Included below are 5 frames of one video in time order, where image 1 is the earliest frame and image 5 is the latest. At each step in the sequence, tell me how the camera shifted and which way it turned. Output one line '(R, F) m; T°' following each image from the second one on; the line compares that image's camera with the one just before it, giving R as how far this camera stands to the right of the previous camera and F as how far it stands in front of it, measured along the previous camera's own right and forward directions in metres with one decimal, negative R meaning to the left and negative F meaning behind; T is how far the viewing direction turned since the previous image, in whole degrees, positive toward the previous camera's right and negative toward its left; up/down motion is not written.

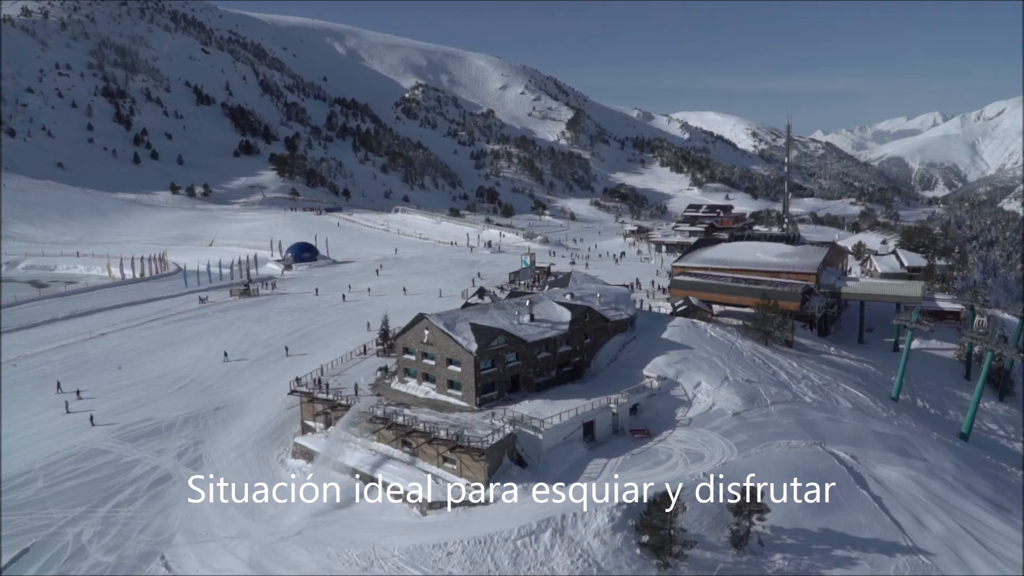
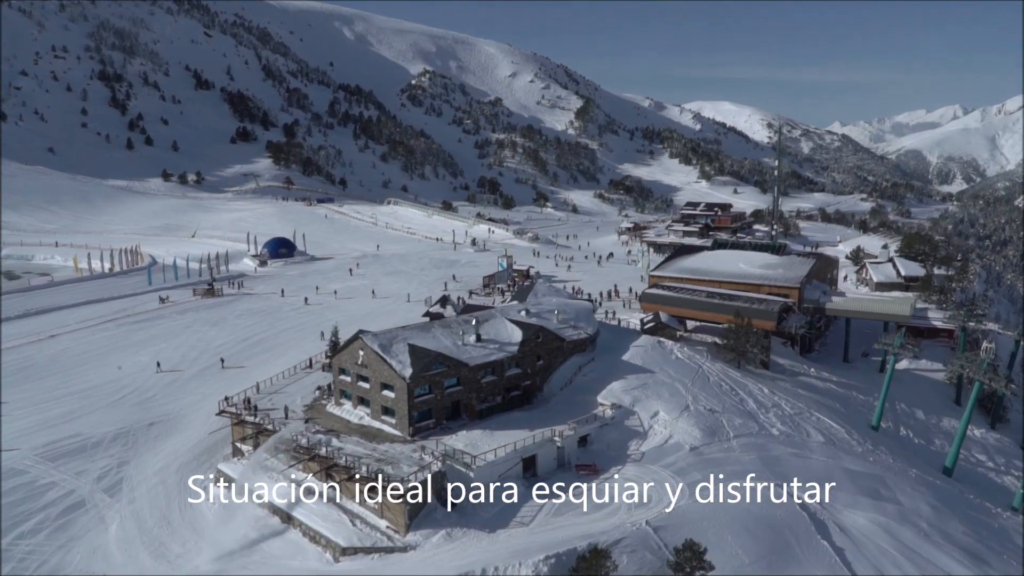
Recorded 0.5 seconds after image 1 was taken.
(+2.2, +2.2) m; -1°
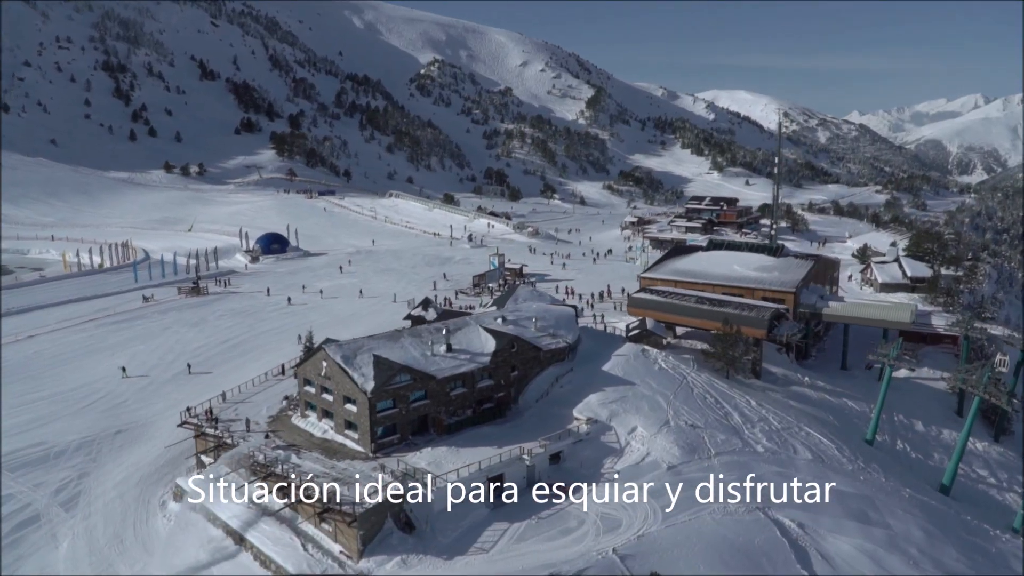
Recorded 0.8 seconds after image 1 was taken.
(+1.3, +1.2) m; -1°
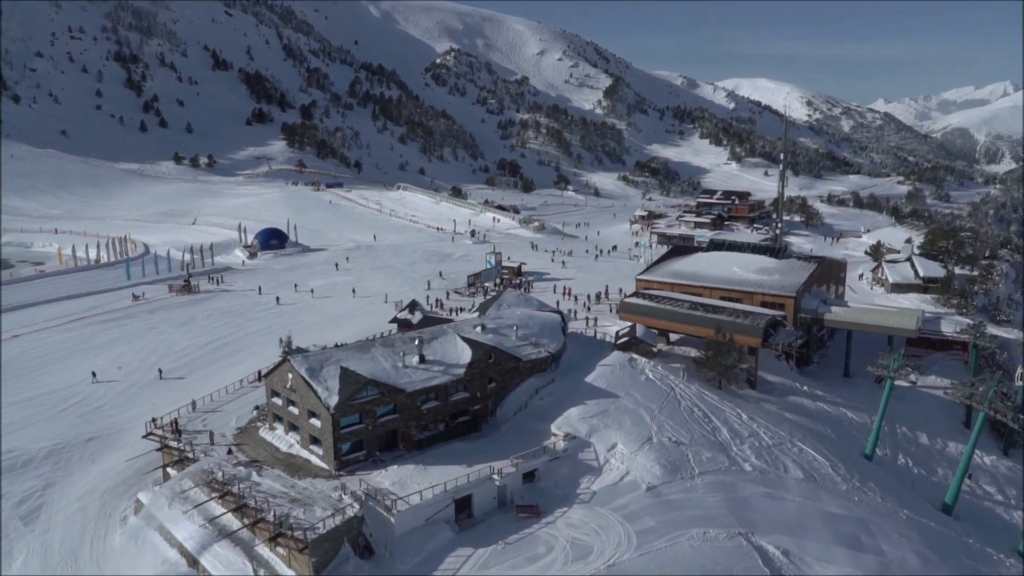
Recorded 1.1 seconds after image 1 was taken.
(+1.3, +1.2) m; -1°
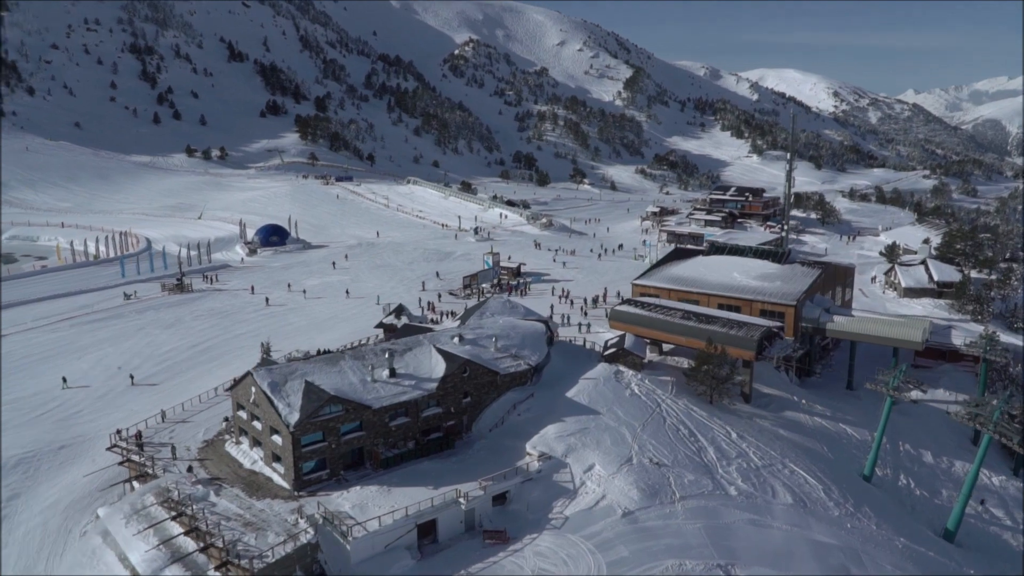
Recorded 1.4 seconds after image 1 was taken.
(+1.3, +1.2) m; -2°
